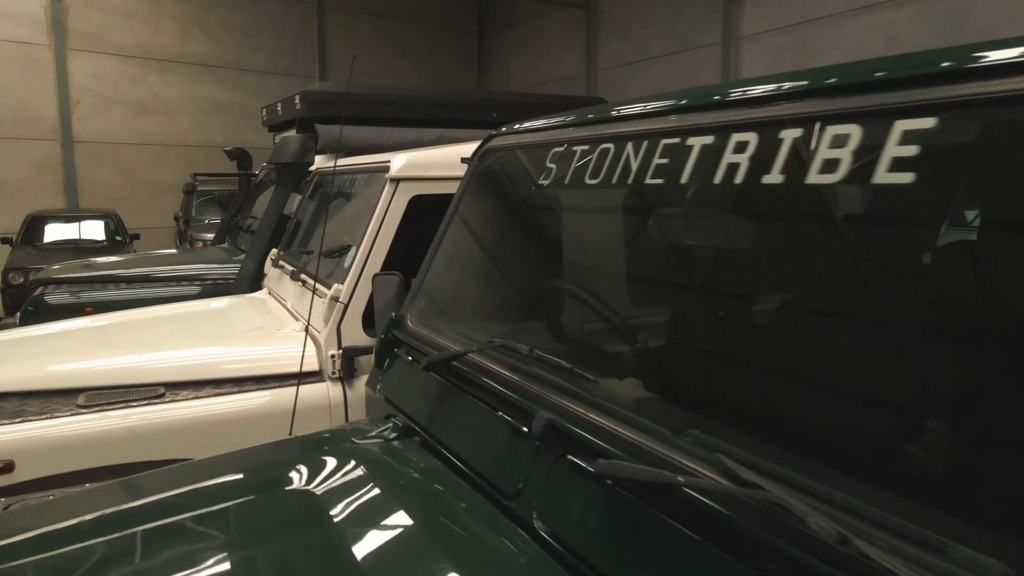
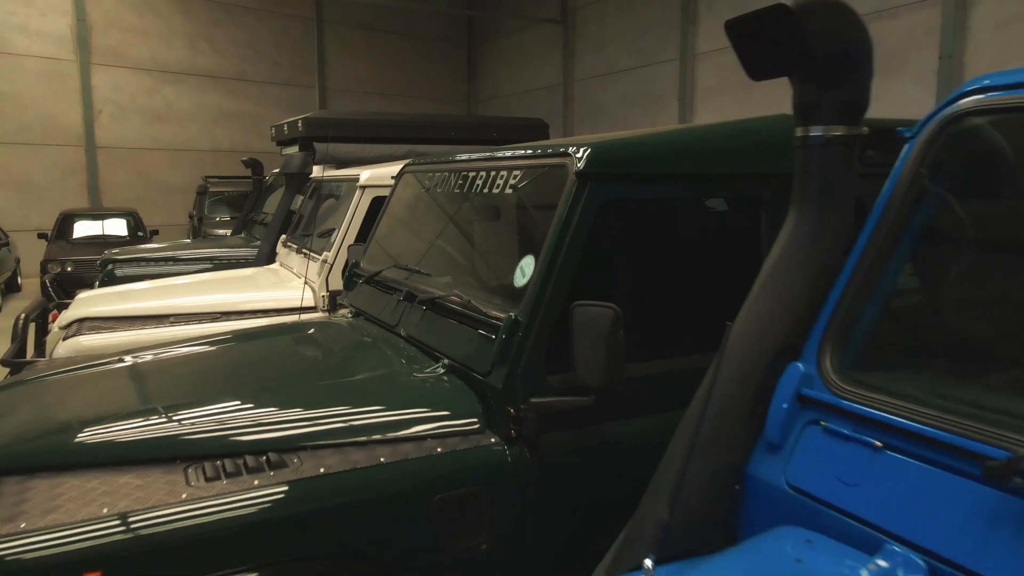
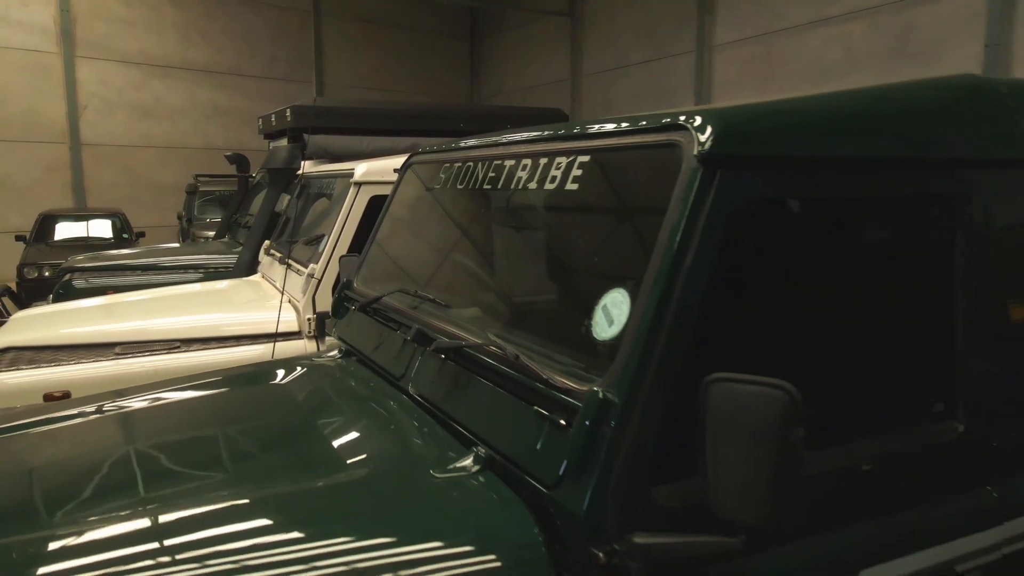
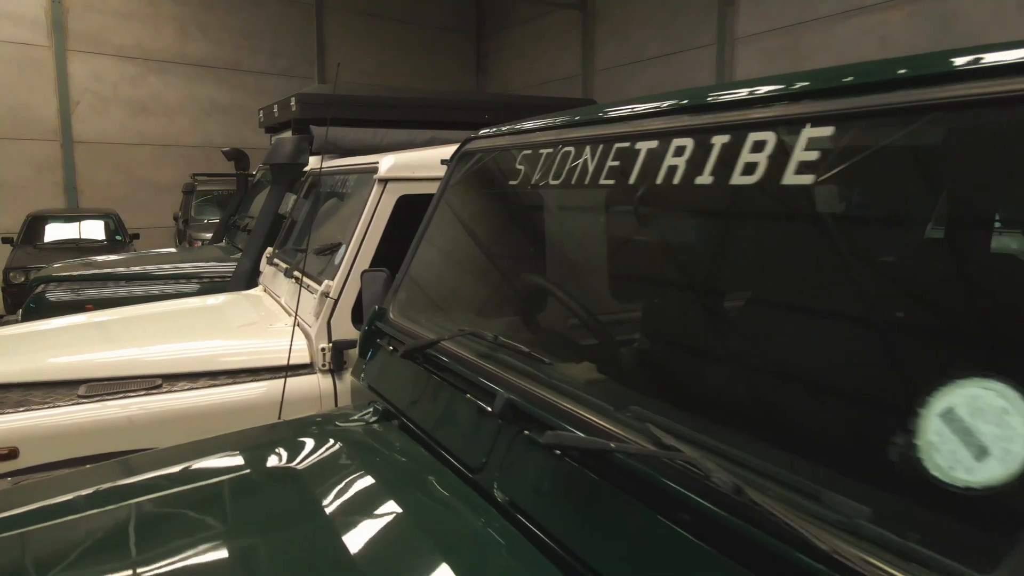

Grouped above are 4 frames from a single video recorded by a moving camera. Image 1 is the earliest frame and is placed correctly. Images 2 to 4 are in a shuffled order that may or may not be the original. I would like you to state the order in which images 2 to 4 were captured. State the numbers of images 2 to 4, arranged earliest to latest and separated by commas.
4, 3, 2
